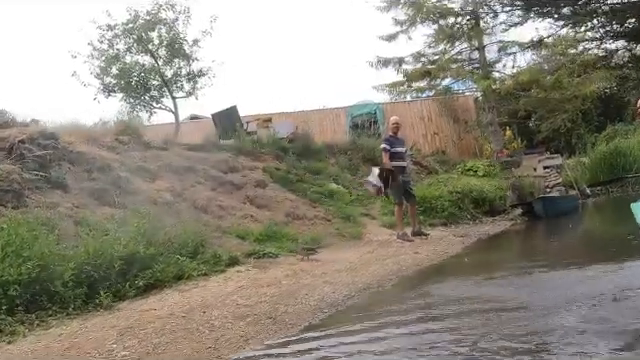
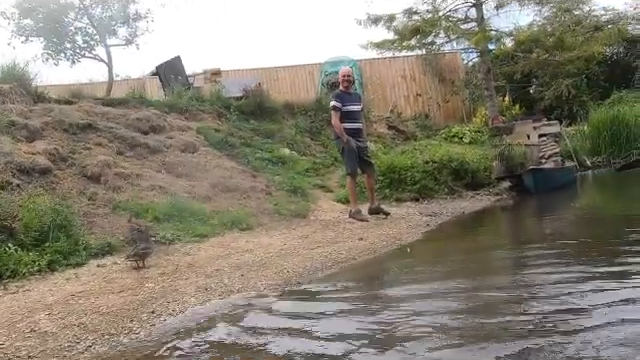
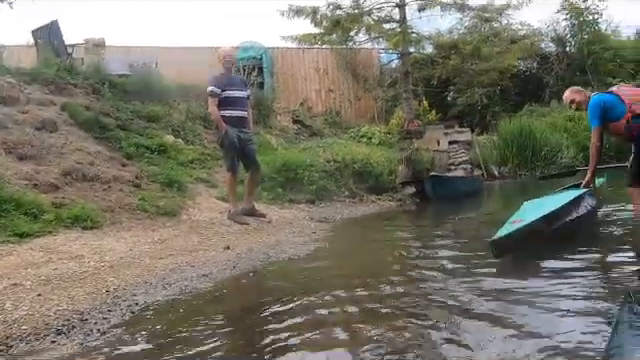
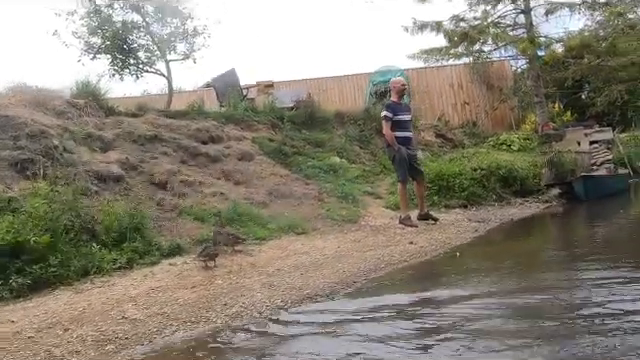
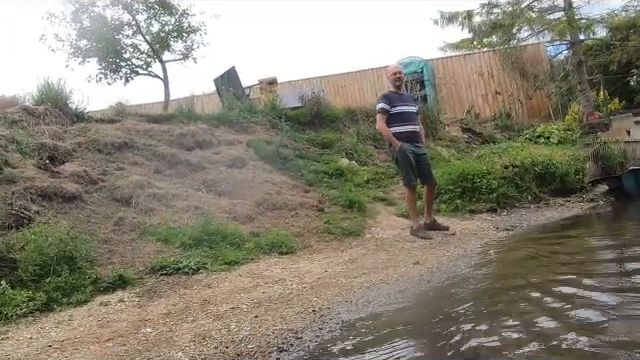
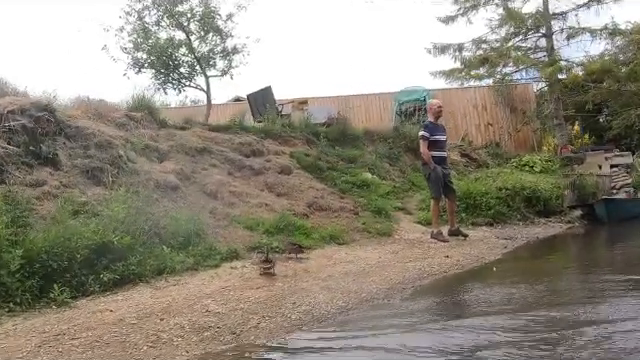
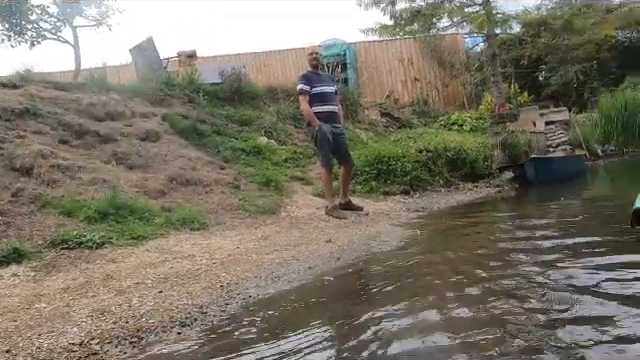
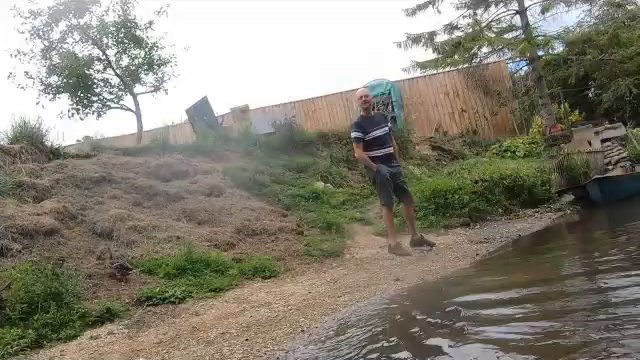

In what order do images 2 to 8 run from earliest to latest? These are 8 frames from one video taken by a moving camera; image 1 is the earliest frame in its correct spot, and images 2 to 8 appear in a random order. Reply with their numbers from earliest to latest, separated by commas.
6, 4, 2, 8, 5, 7, 3
